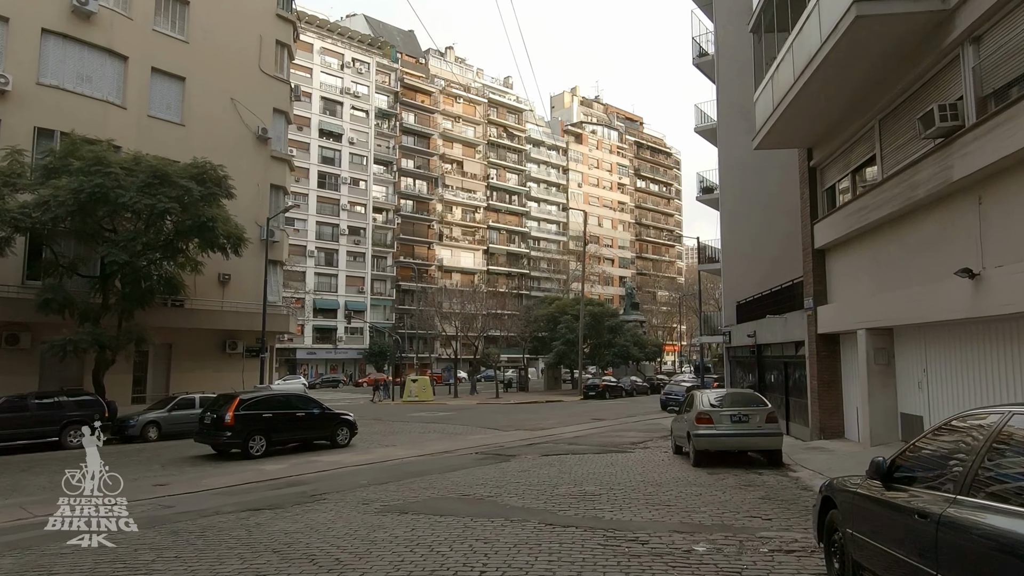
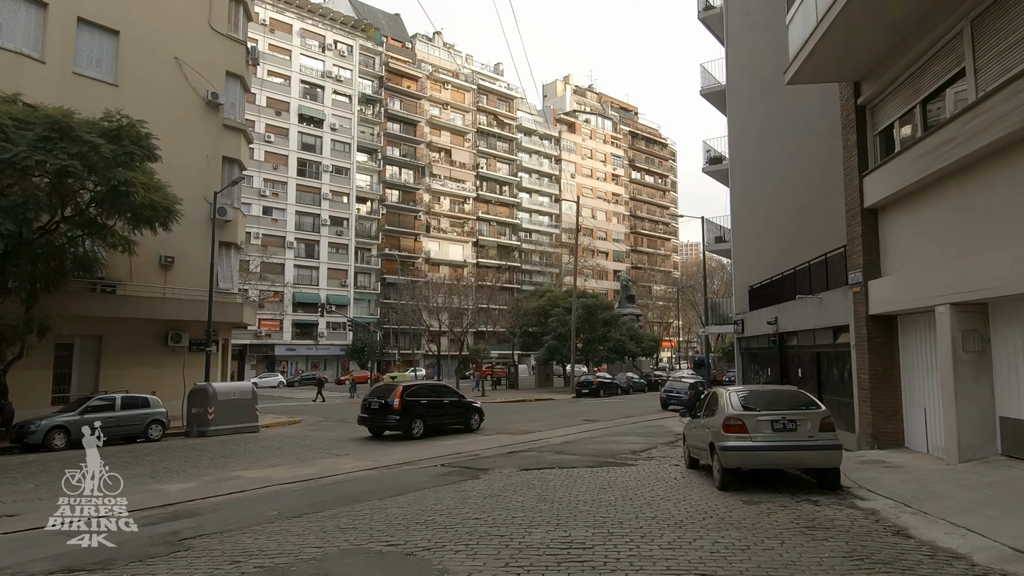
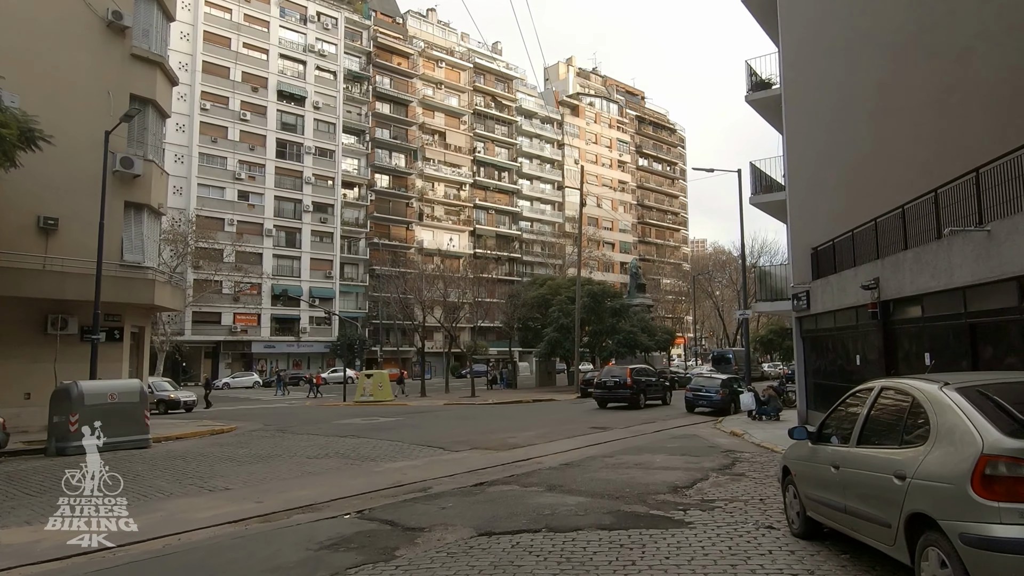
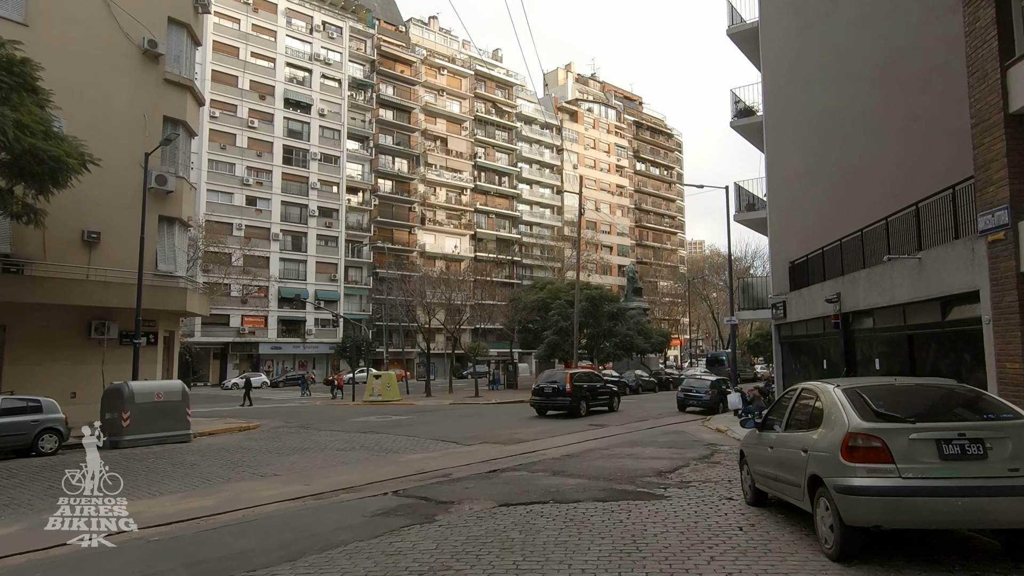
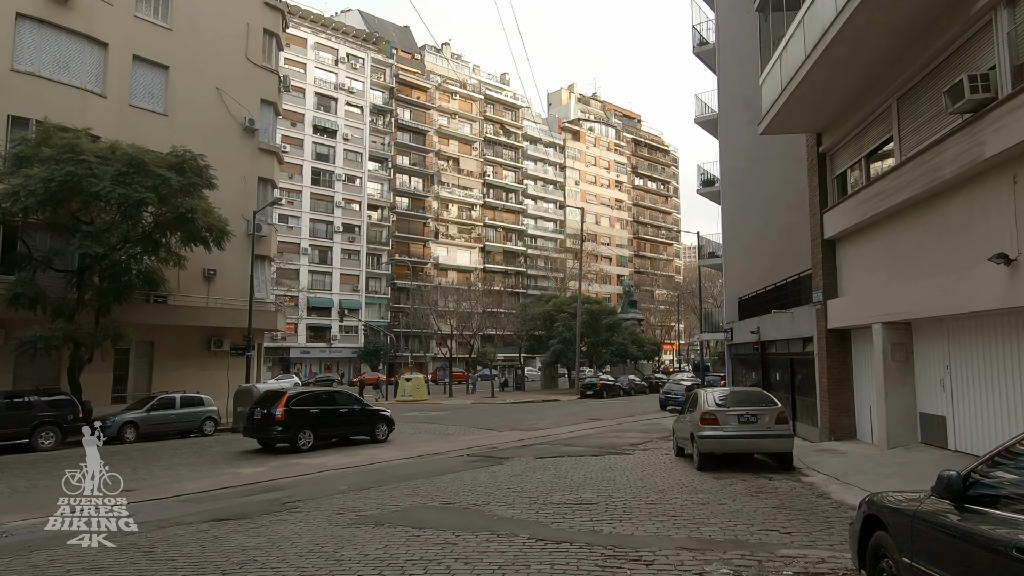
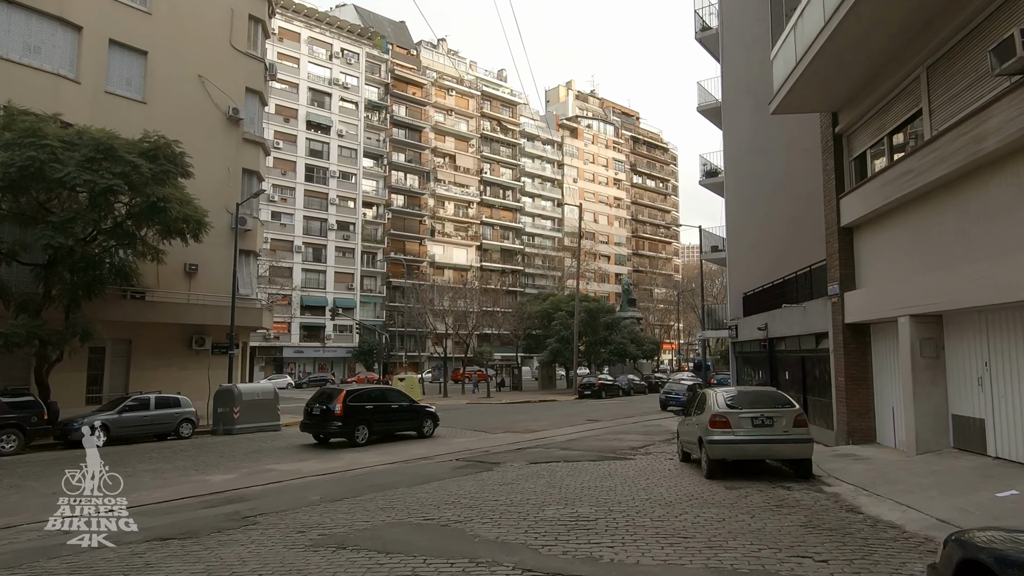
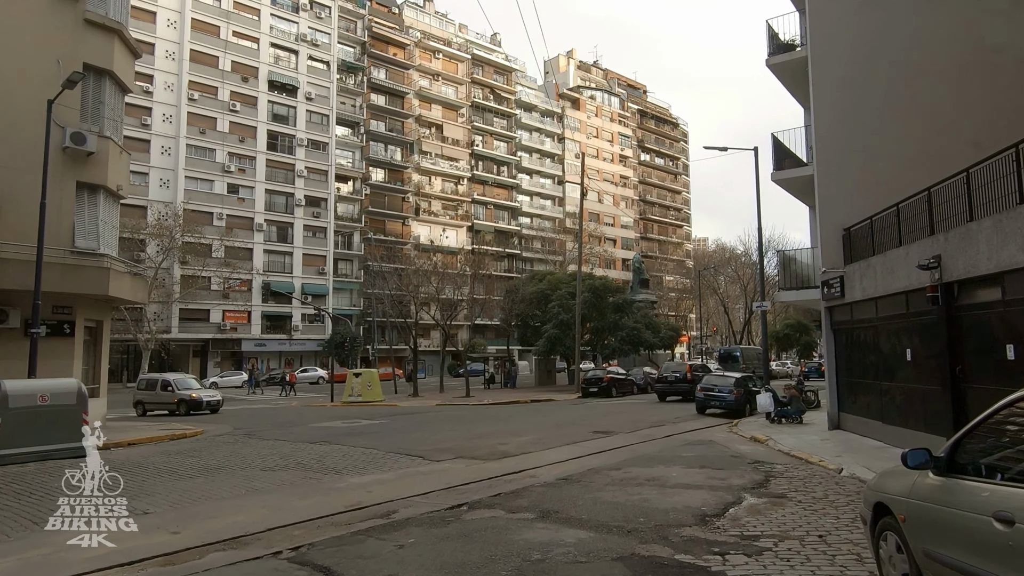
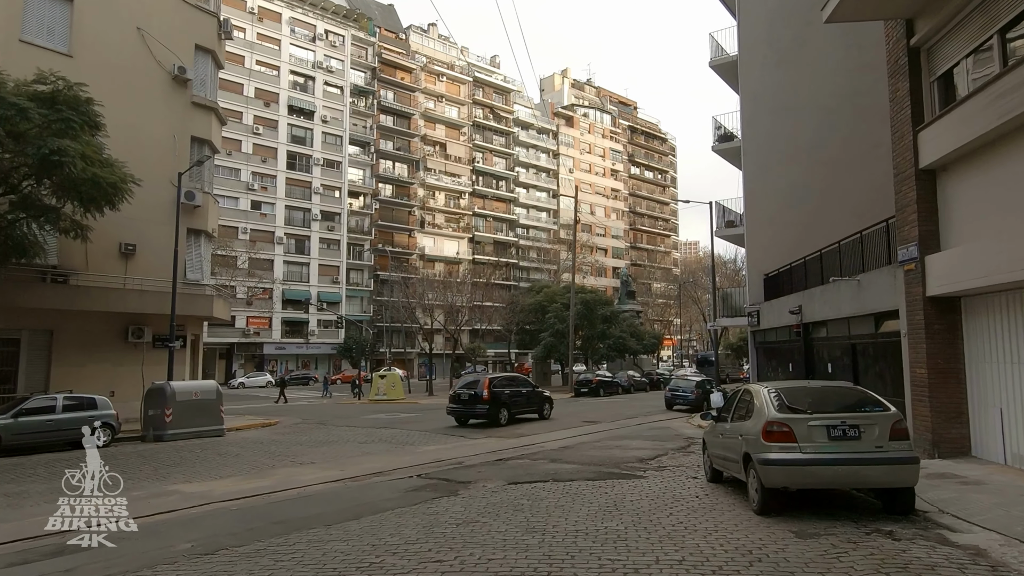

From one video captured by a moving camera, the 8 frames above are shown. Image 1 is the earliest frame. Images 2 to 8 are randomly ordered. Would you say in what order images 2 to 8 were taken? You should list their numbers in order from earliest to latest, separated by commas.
5, 6, 2, 8, 4, 3, 7
